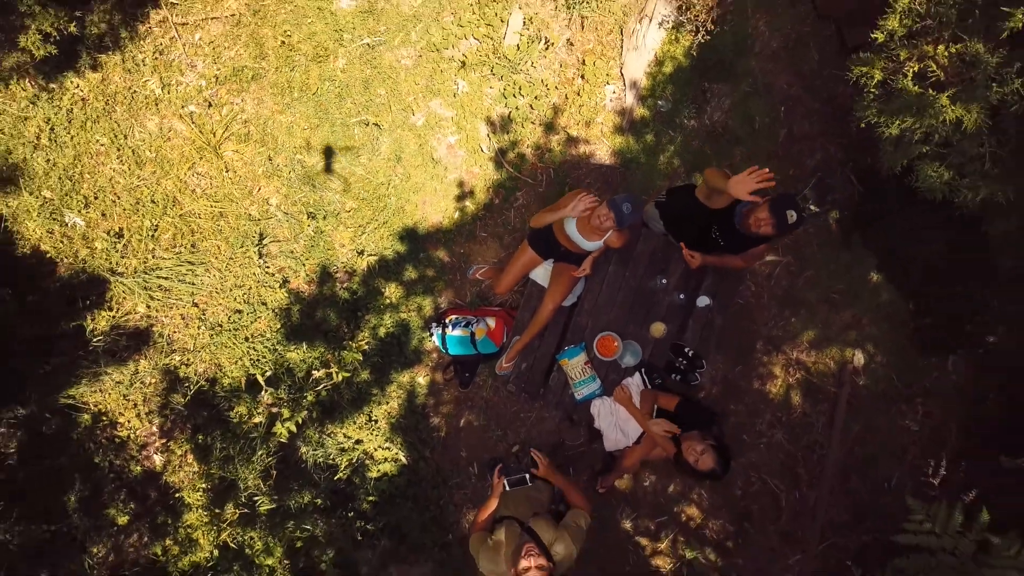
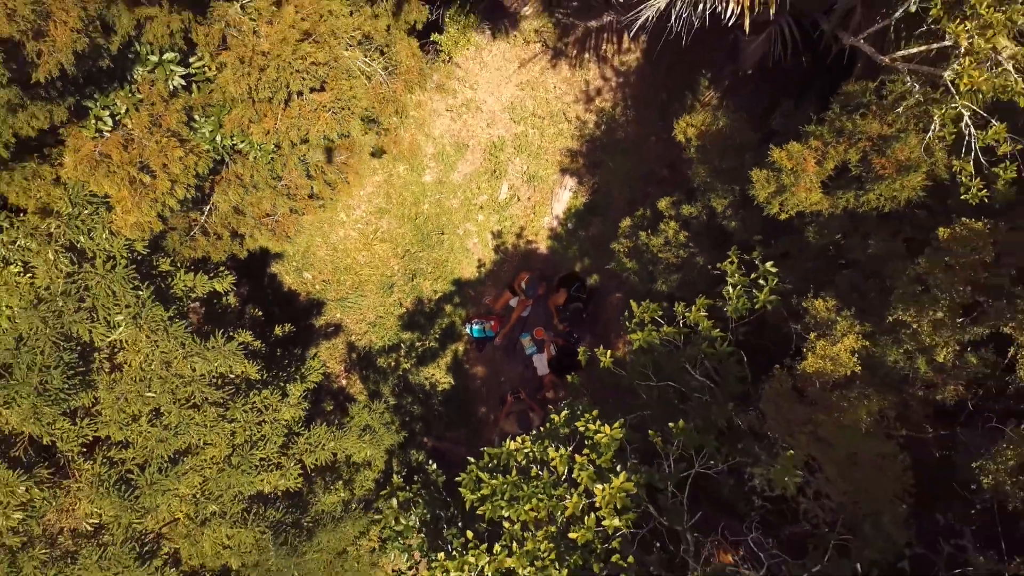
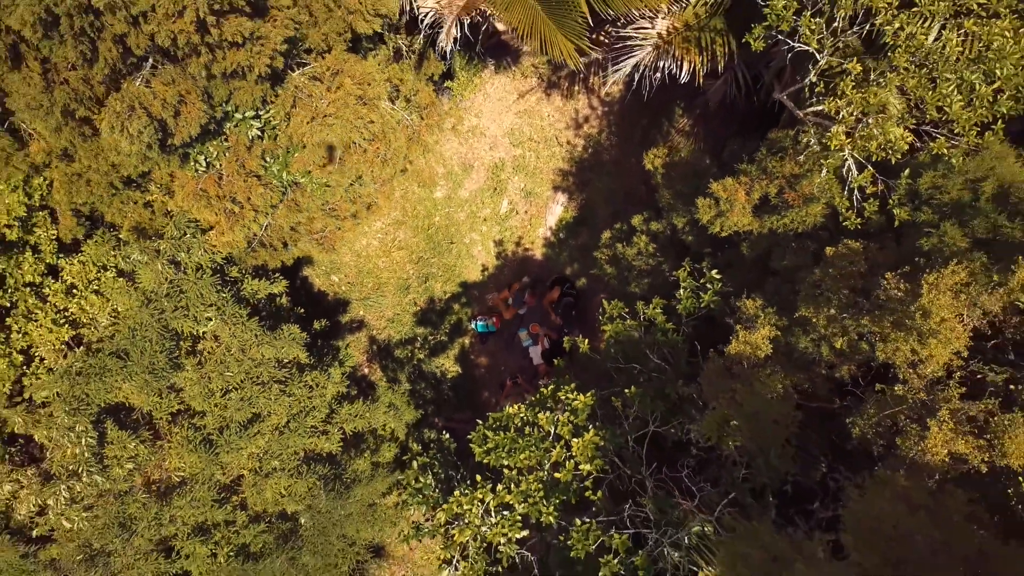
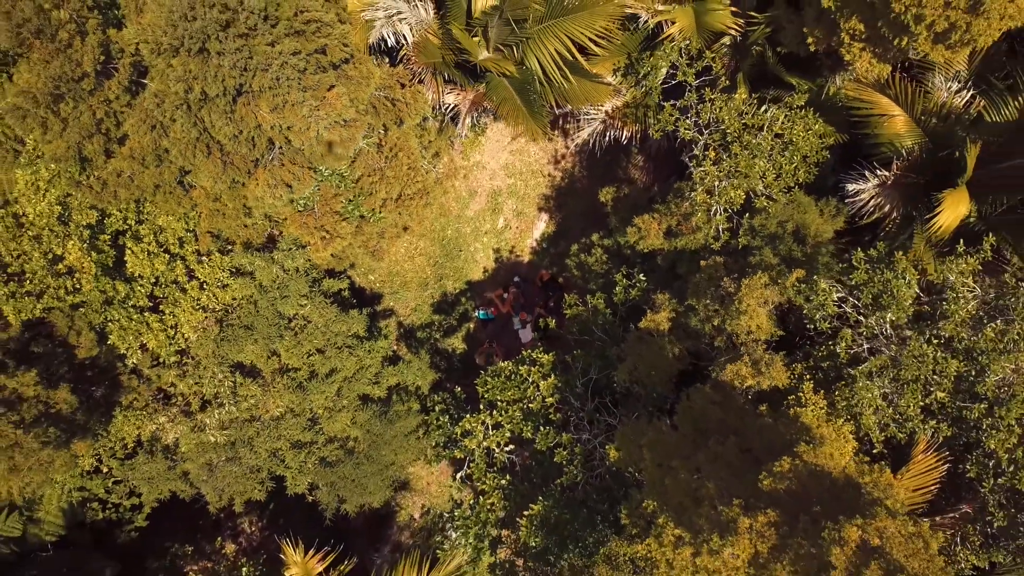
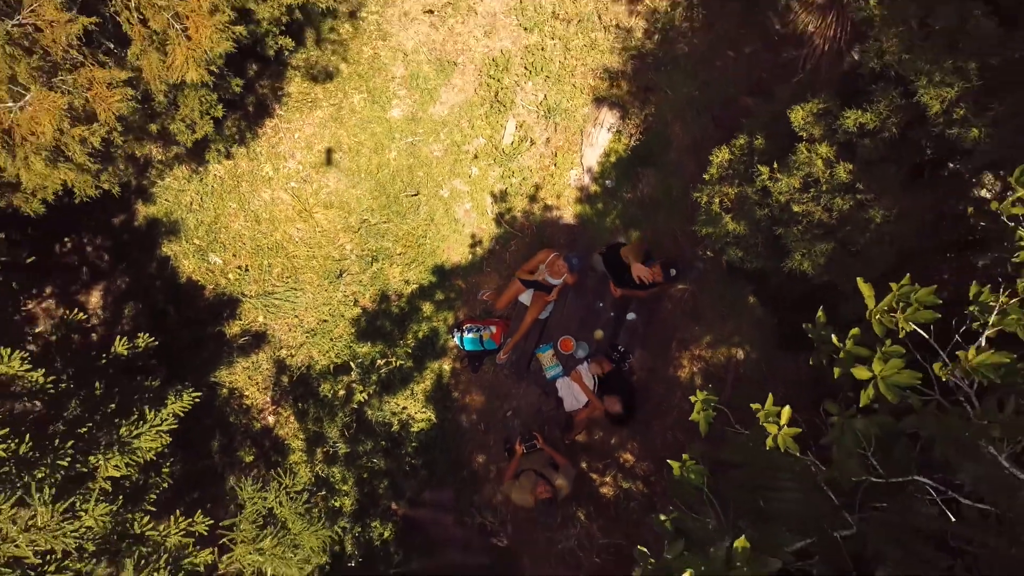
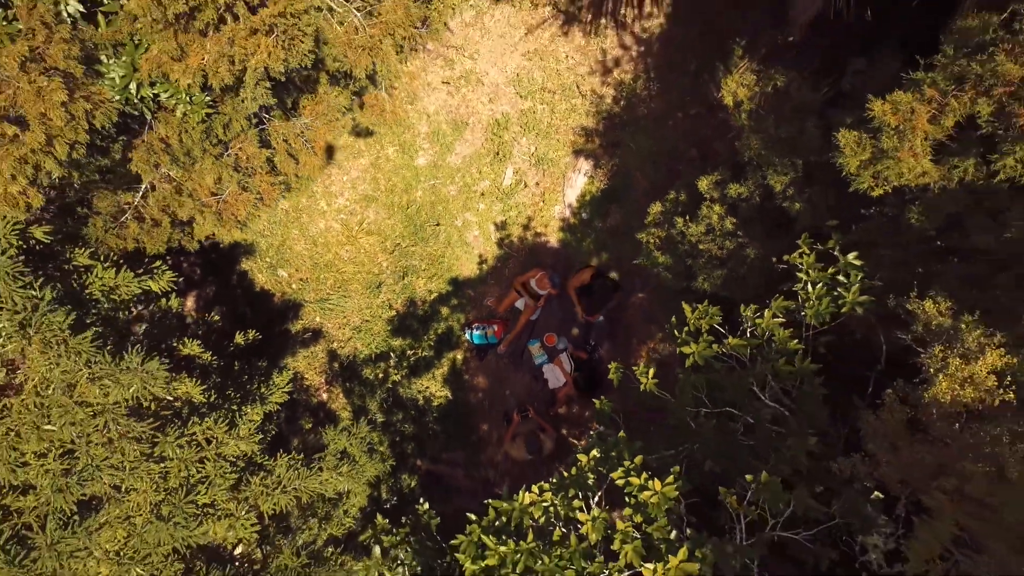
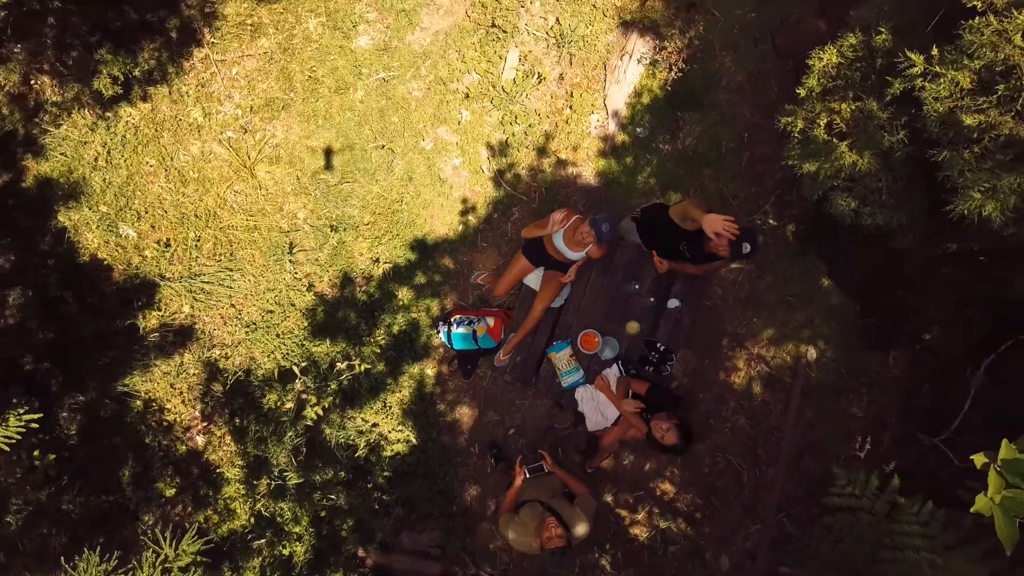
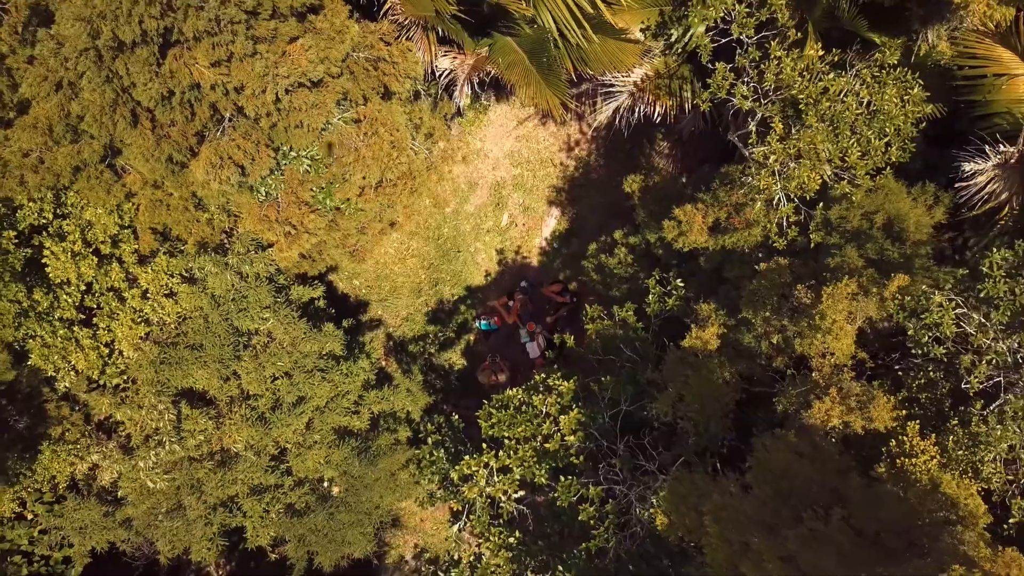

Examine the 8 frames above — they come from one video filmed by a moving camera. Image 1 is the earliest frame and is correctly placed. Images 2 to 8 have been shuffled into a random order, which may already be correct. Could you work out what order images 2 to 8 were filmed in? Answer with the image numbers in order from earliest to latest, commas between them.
7, 5, 6, 2, 3, 8, 4
